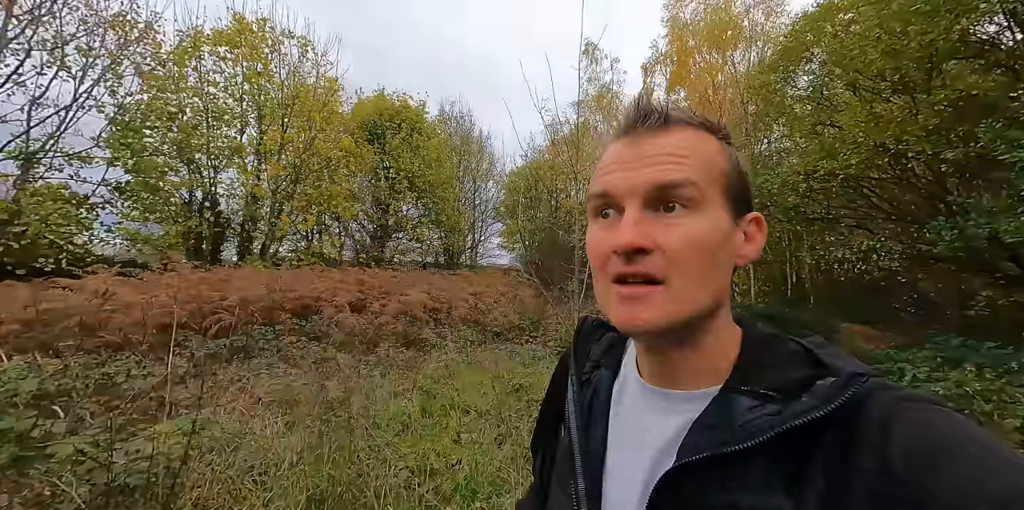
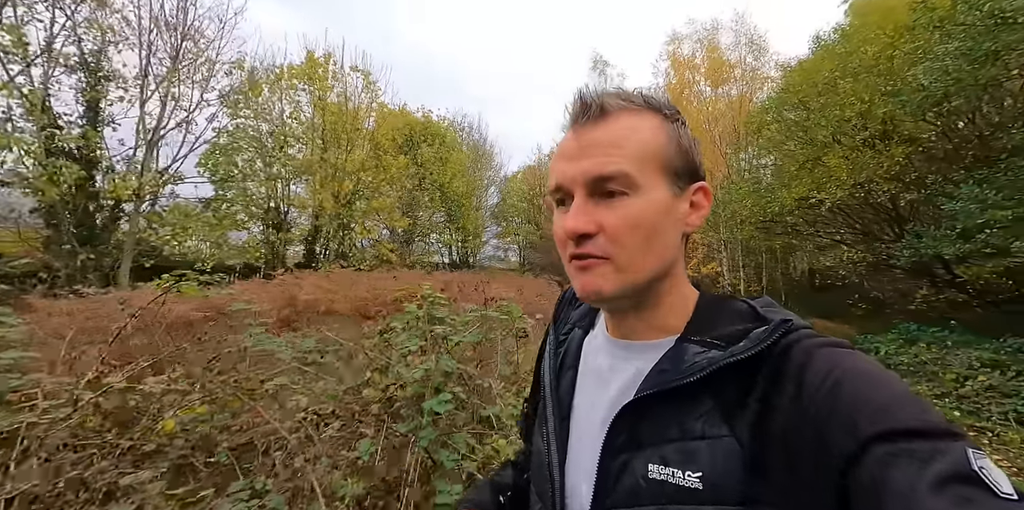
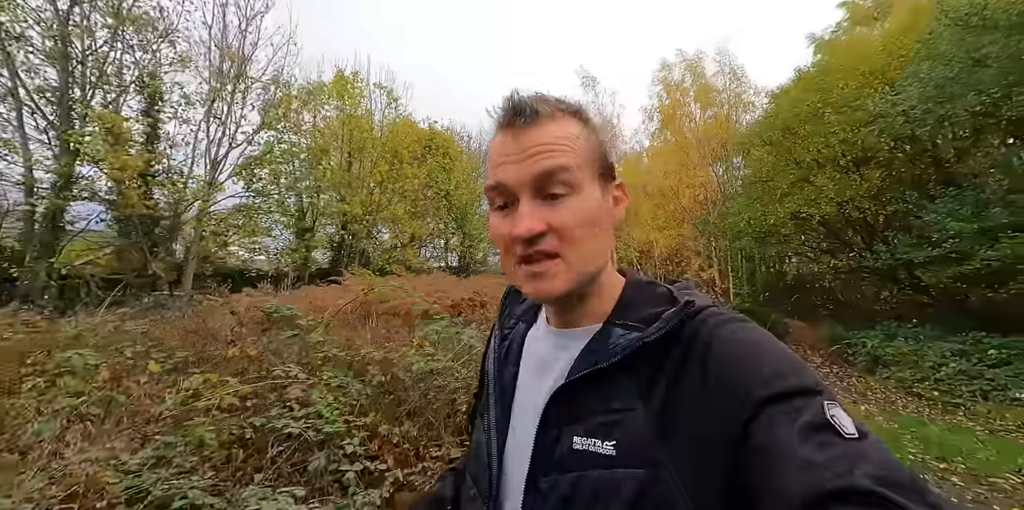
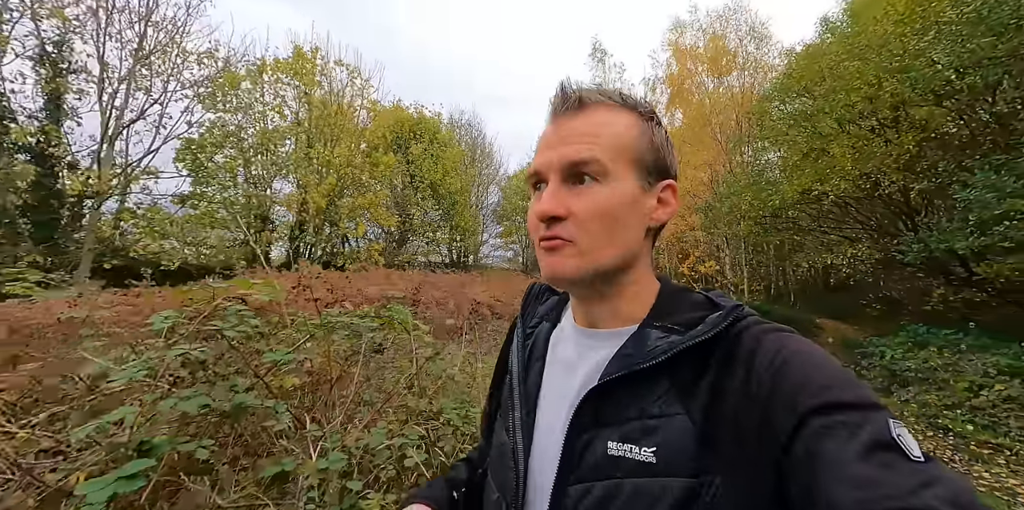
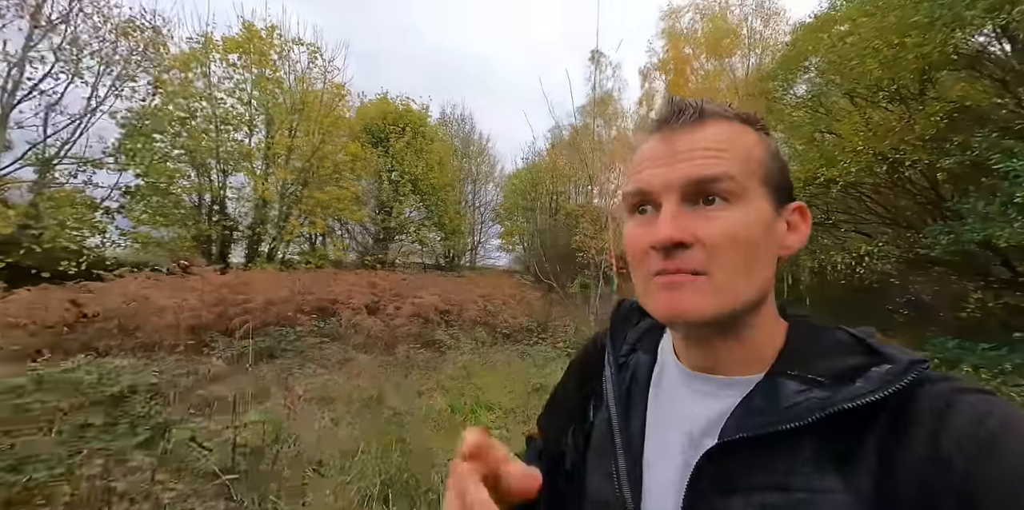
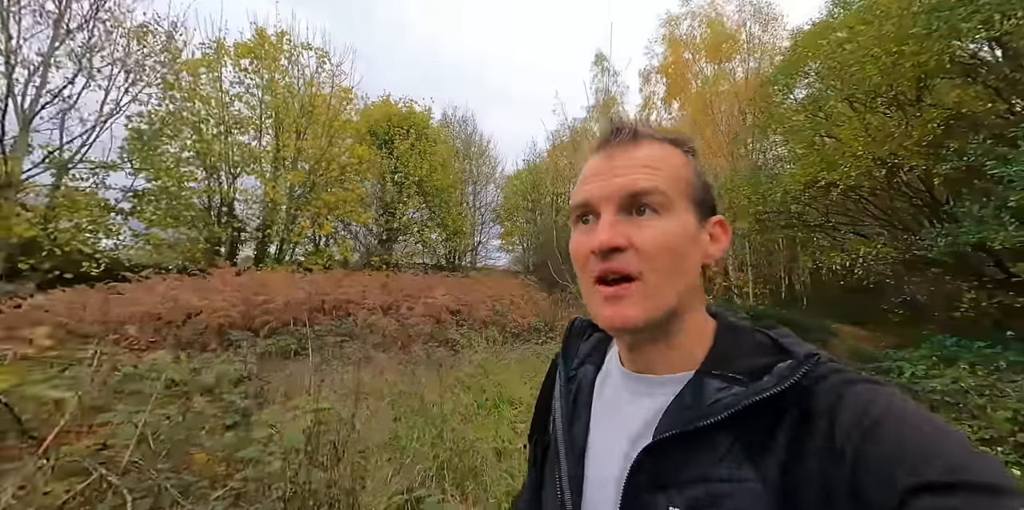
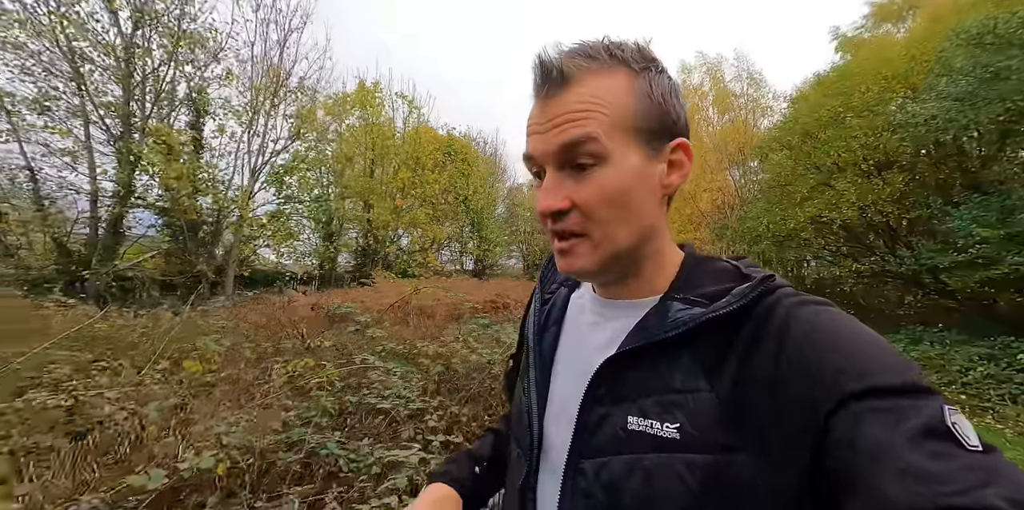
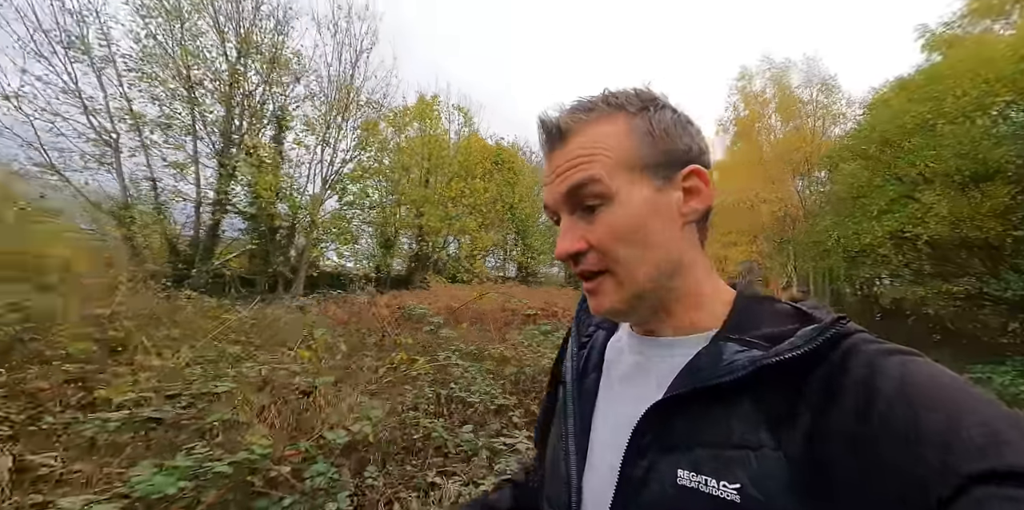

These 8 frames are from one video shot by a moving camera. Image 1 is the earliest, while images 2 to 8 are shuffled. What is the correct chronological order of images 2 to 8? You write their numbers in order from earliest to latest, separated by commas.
5, 6, 4, 2, 3, 7, 8
